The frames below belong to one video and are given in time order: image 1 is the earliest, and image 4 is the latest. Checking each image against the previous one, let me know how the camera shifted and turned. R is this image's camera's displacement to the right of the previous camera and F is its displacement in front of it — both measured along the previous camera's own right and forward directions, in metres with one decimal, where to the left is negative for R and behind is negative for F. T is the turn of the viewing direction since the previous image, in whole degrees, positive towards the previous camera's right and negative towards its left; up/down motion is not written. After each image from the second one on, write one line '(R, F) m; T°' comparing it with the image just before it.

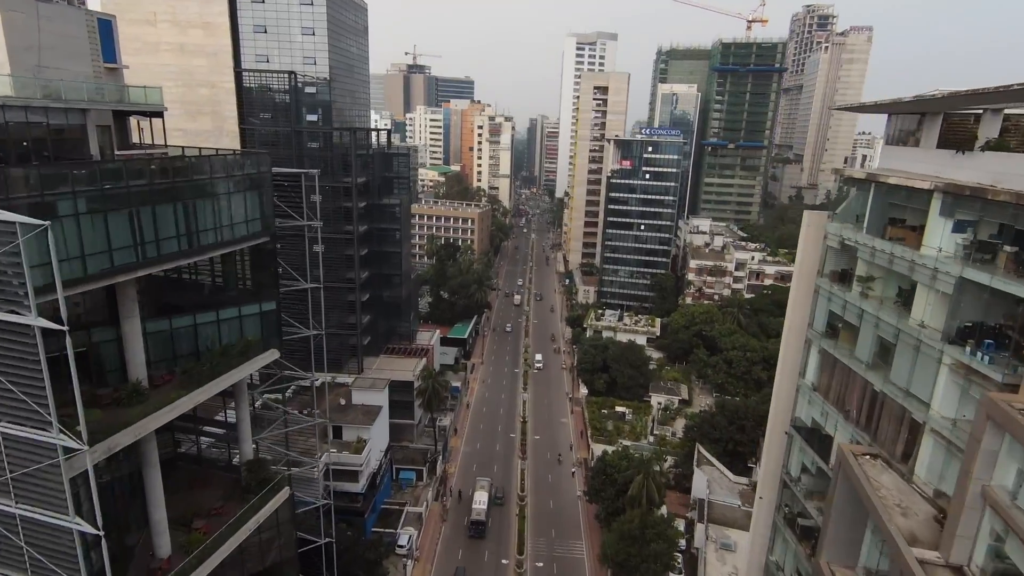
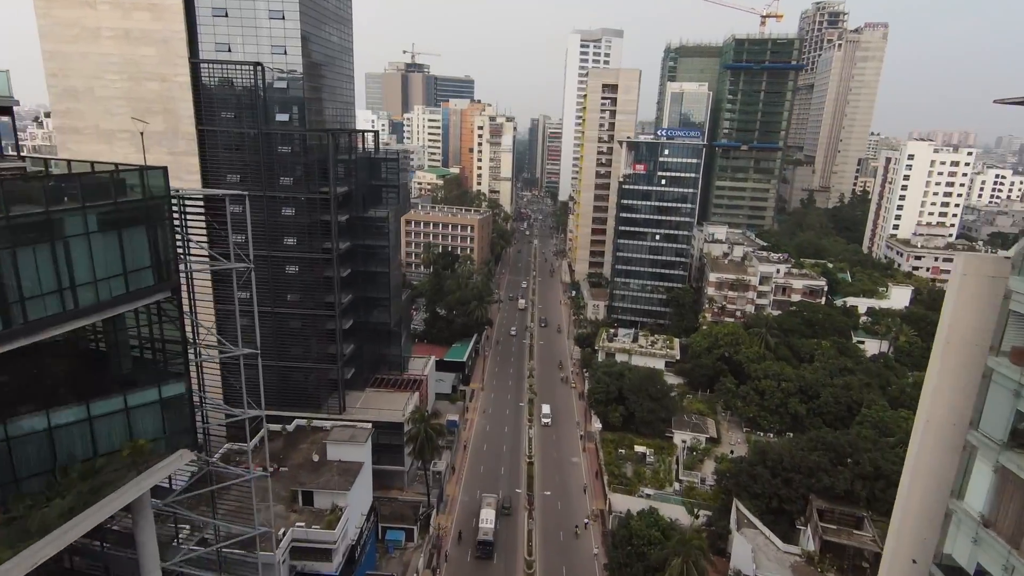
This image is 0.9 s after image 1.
(-0.4, +7.6) m; 0°
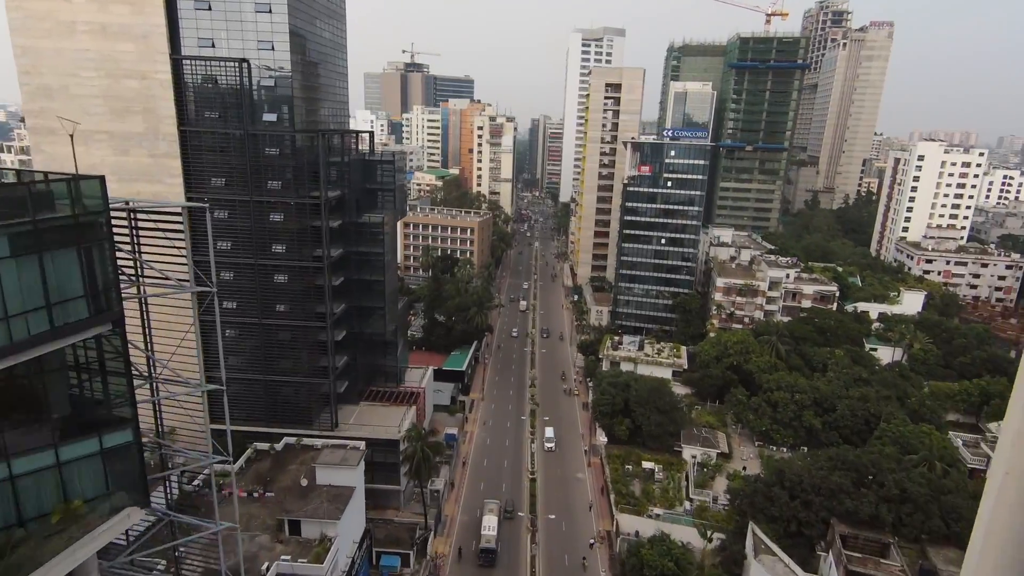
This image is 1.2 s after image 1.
(-0.1, +2.6) m; 0°
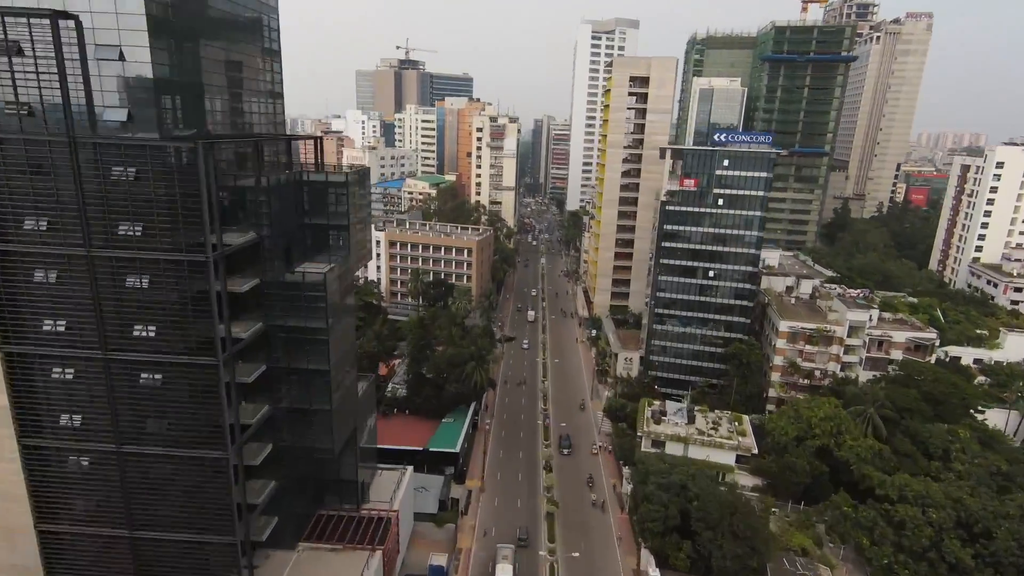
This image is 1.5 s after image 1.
(-0.9, +17.1) m; 0°
